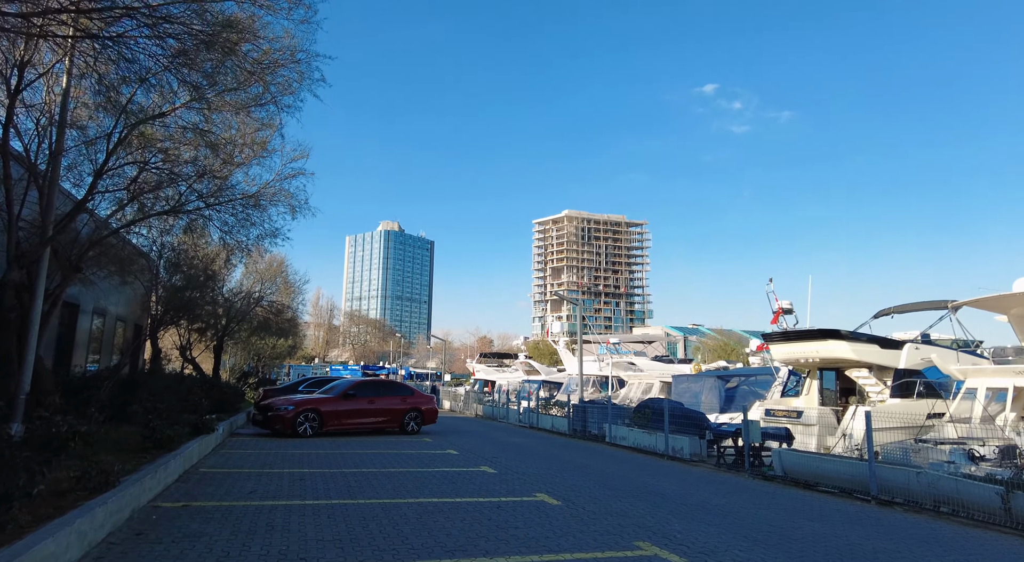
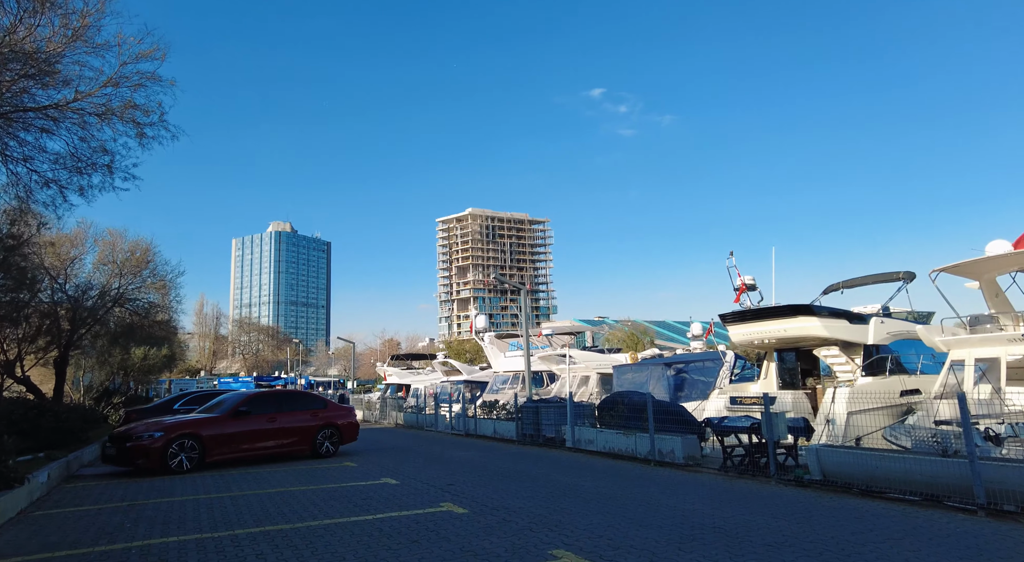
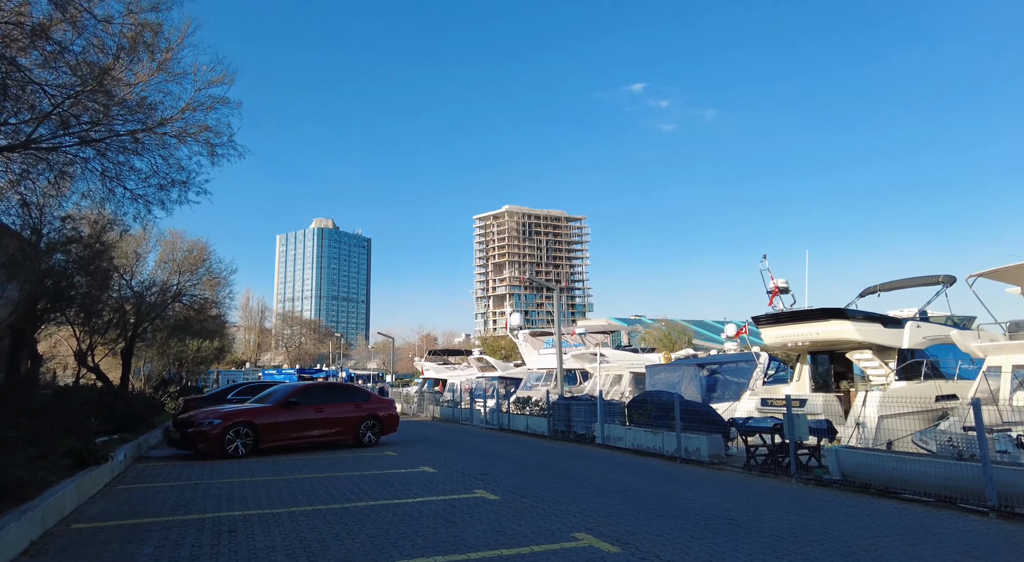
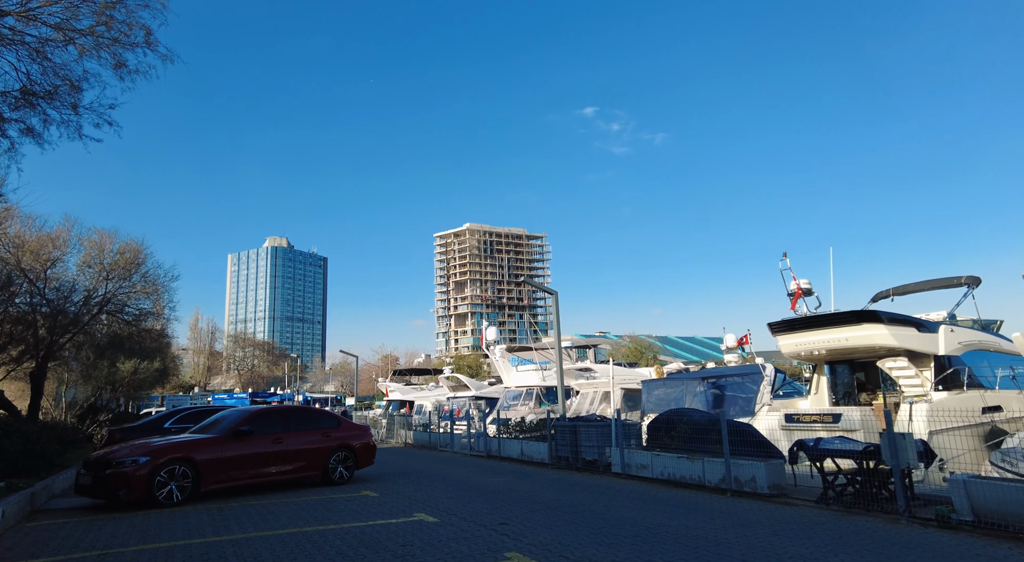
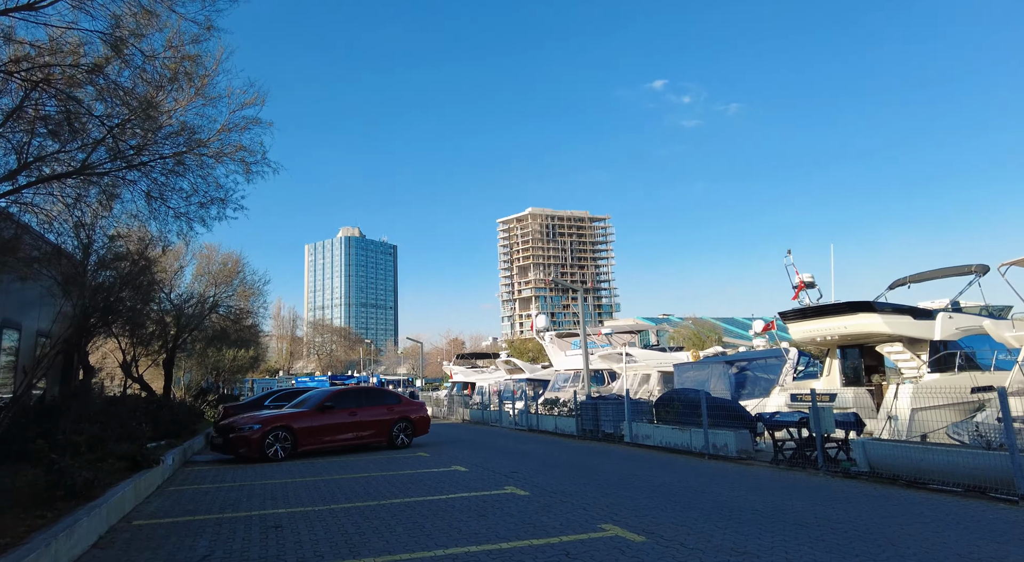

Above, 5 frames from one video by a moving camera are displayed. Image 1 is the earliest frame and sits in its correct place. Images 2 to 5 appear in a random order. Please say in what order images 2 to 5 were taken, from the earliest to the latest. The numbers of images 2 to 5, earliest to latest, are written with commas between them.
5, 3, 2, 4
